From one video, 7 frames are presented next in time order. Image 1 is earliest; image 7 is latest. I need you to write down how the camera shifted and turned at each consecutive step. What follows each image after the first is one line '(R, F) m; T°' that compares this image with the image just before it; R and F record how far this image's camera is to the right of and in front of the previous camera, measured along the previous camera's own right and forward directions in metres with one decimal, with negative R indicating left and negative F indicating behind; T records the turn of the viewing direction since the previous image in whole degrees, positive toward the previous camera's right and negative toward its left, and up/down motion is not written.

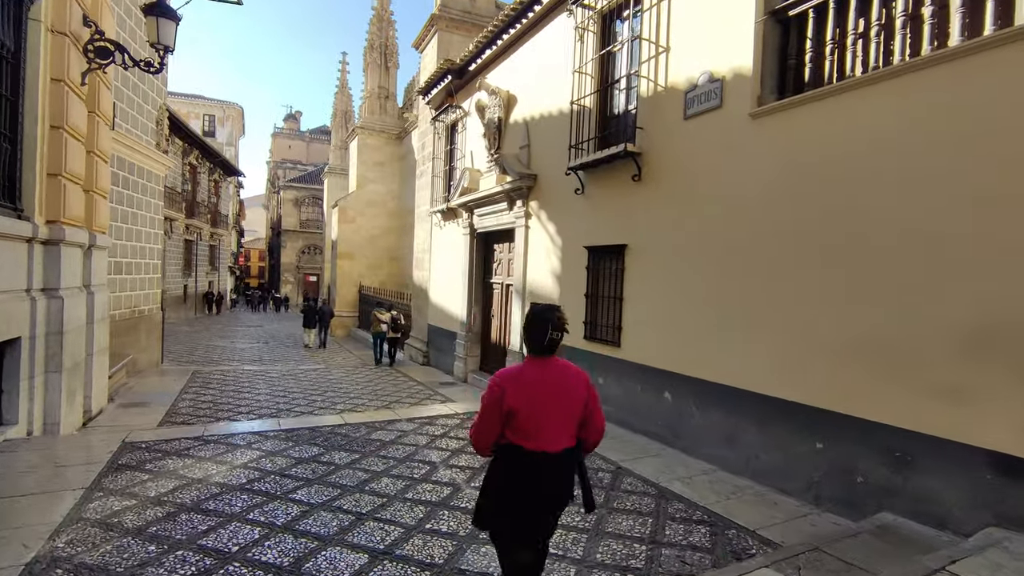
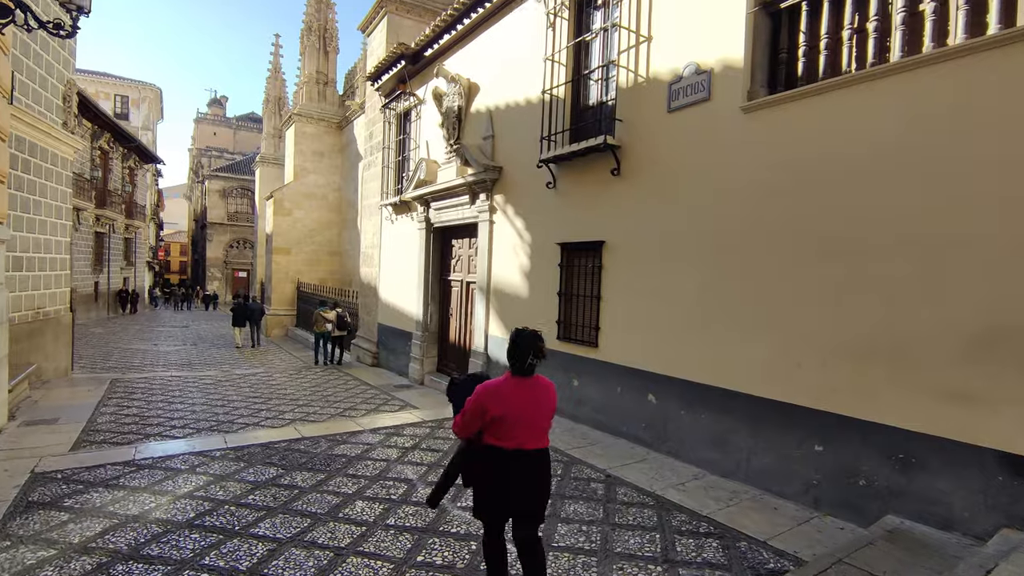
(-0.4, +0.4) m; +7°
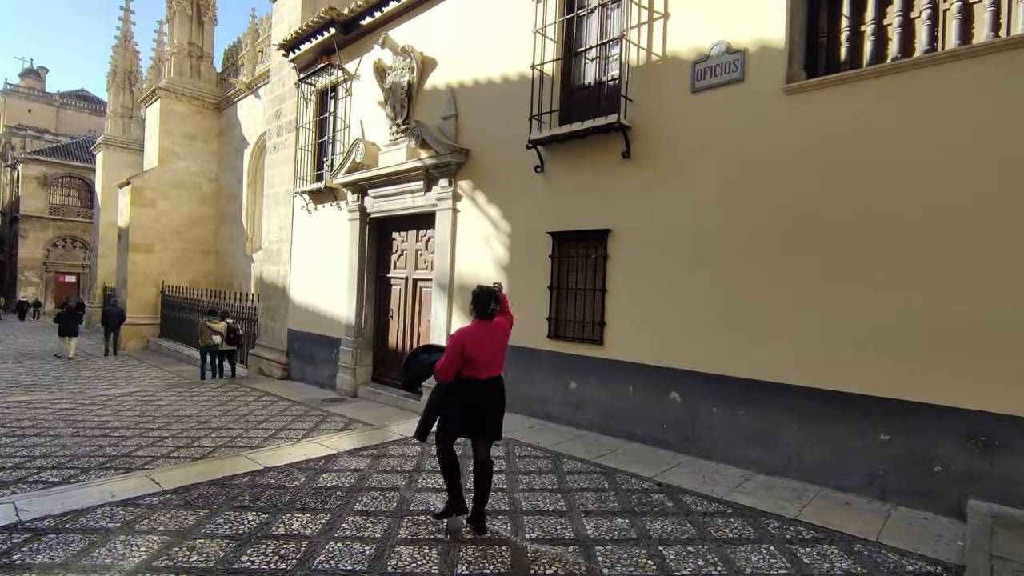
(-1.2, +0.8) m; +14°
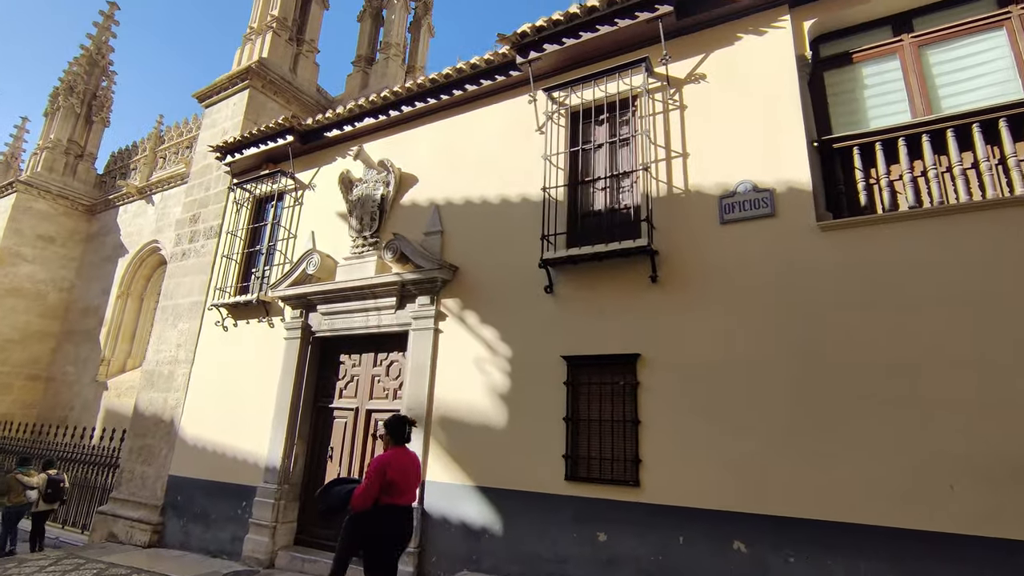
(-1.4, +0.8) m; +14°
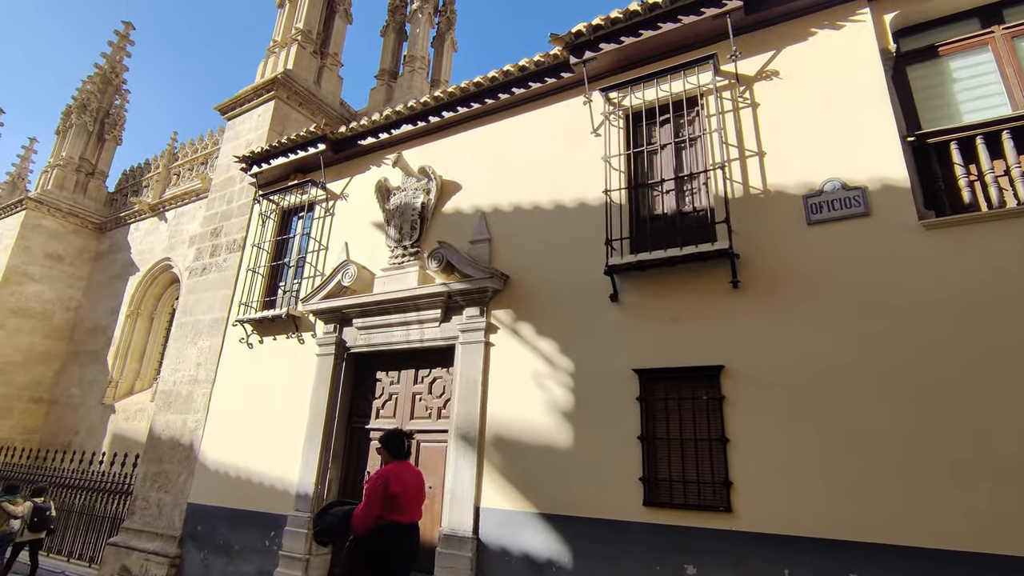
(-0.7, +0.4) m; 0°
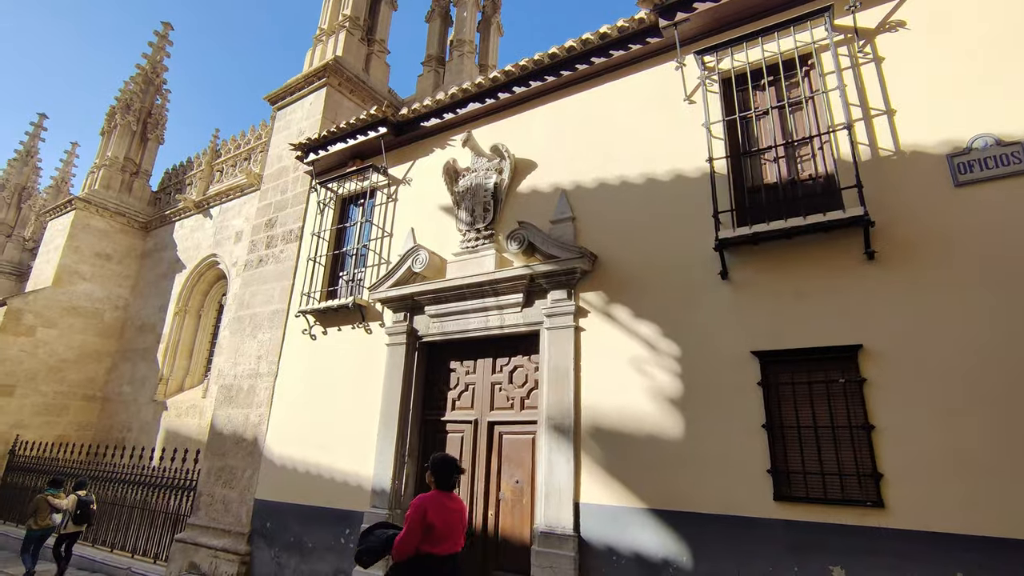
(-0.7, +0.3) m; -2°
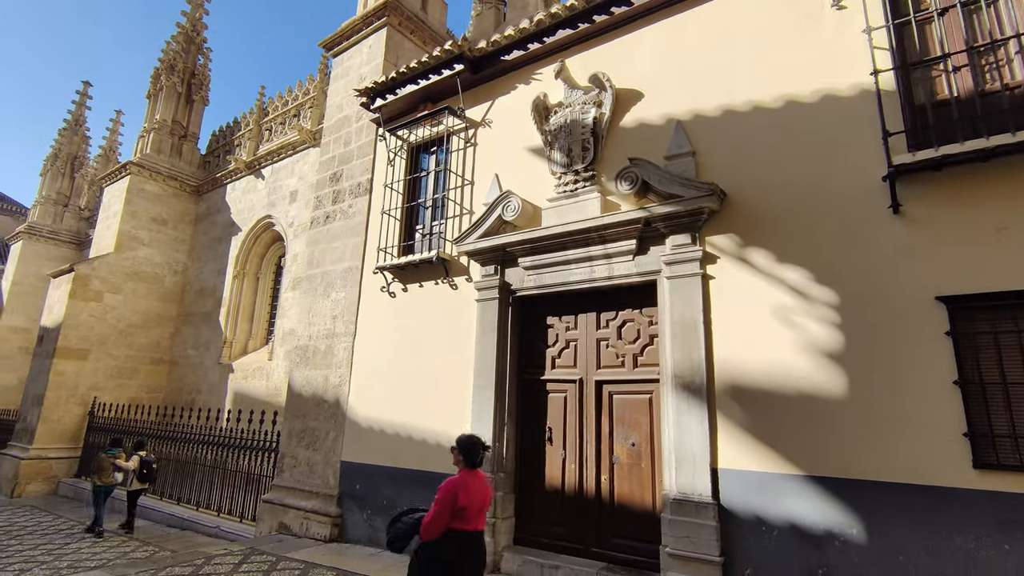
(-0.8, +0.5) m; -3°
